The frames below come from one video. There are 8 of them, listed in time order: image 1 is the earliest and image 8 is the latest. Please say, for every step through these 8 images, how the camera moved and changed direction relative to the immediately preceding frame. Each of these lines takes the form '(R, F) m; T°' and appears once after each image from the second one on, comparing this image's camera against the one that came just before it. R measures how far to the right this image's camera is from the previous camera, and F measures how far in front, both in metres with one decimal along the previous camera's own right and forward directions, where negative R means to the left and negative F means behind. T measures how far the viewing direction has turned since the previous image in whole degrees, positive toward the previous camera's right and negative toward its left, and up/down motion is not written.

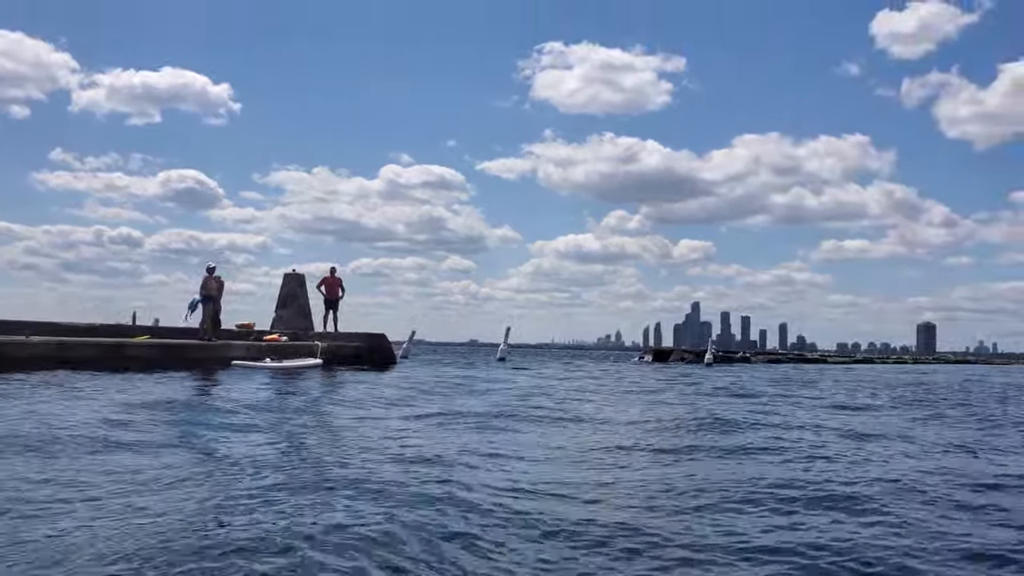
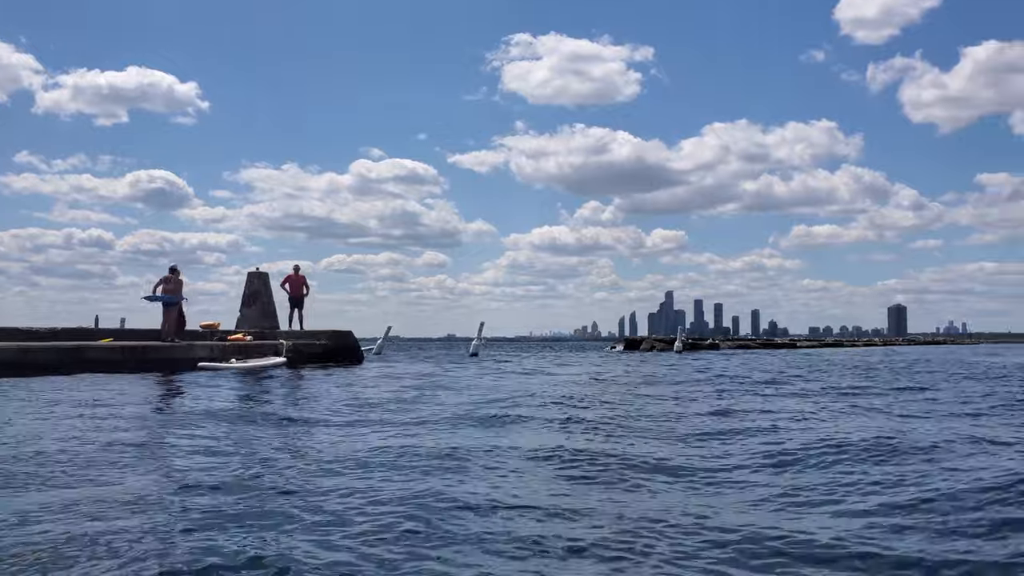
(0.0, +0.1) m; +2°
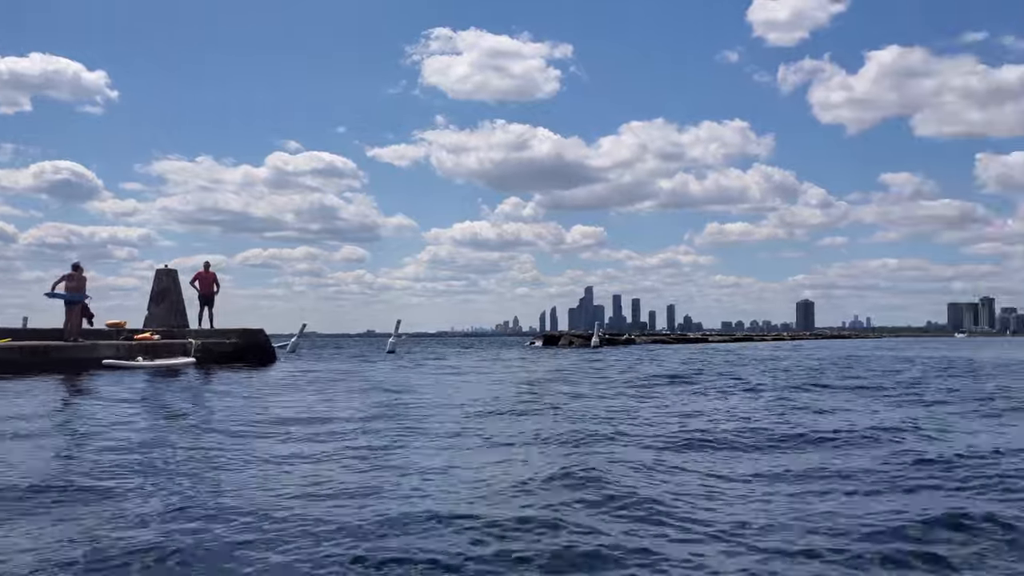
(-0.2, 0.0) m; +6°
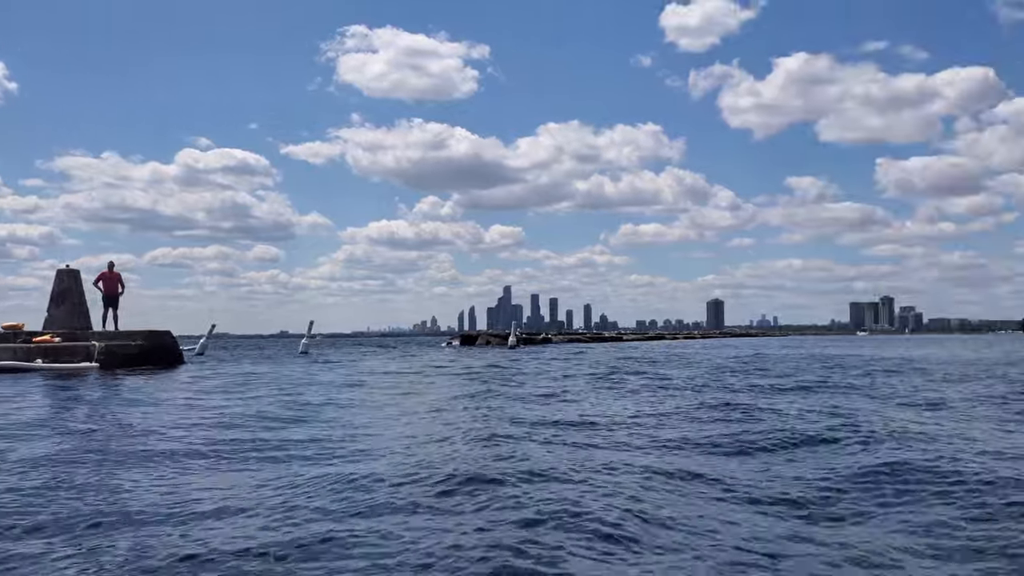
(-0.2, -0.4) m; +6°
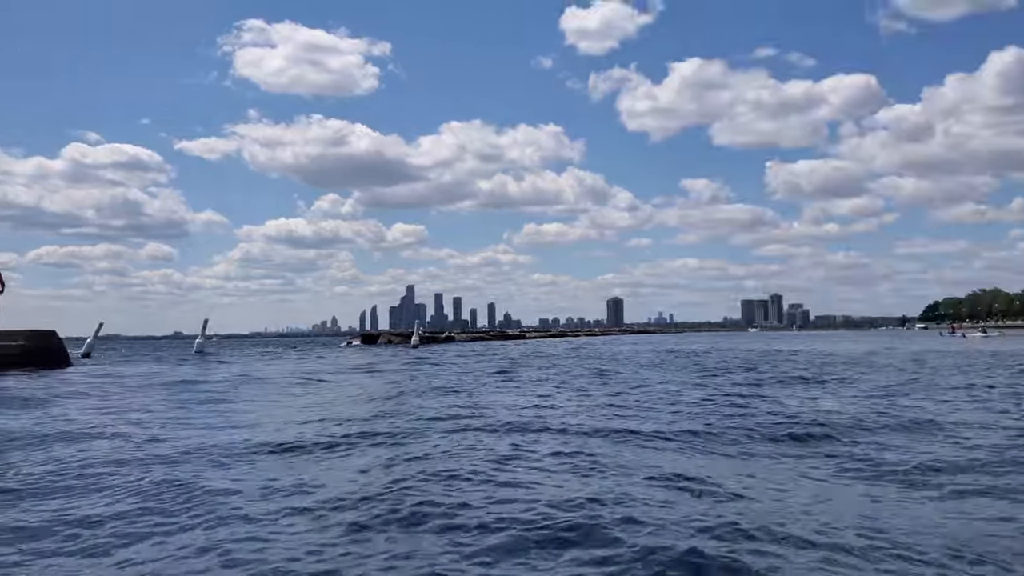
(-0.6, +1.4) m; +7°
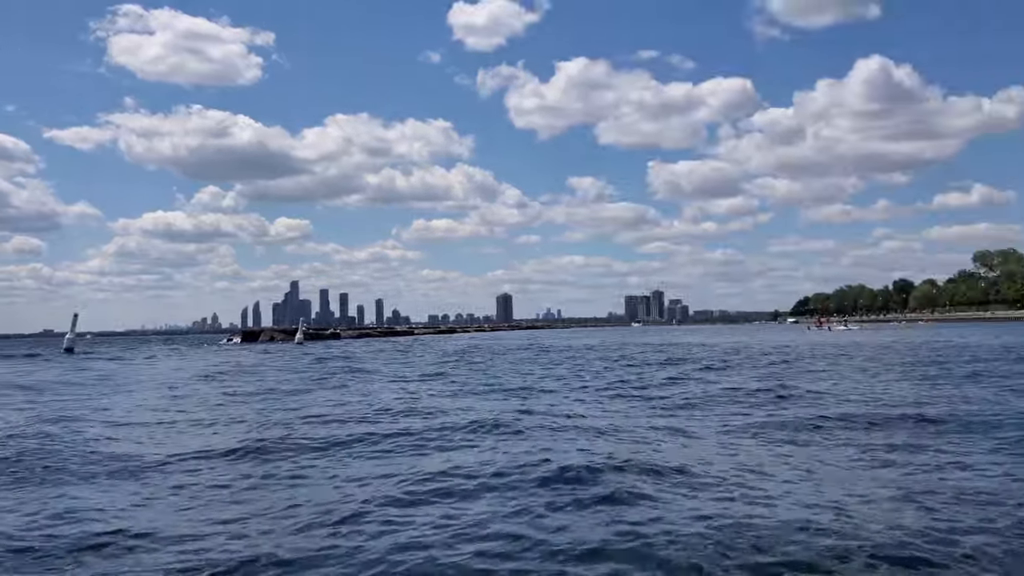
(+0.1, +1.7) m; +8°
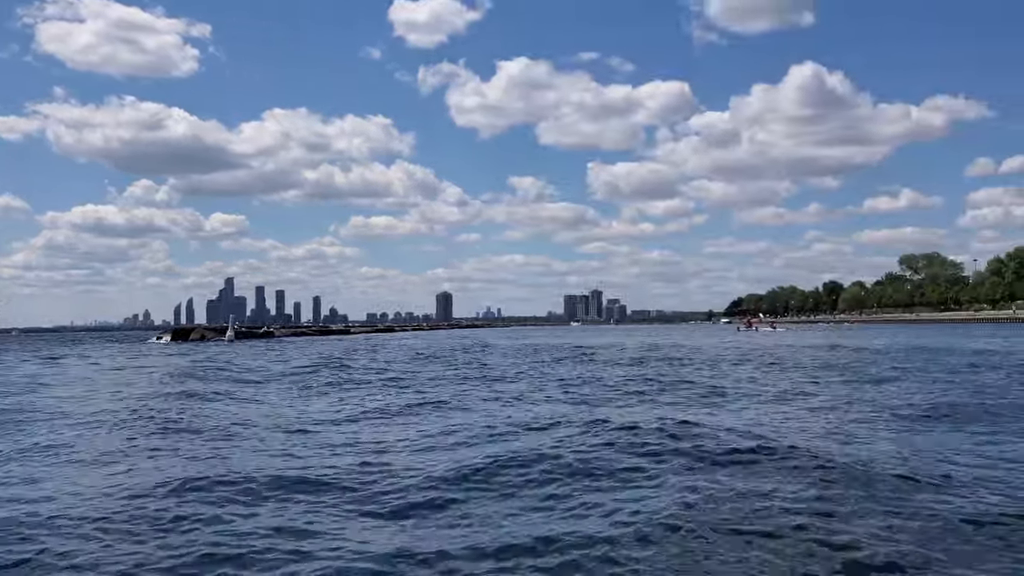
(+0.1, +0.9) m; +4°
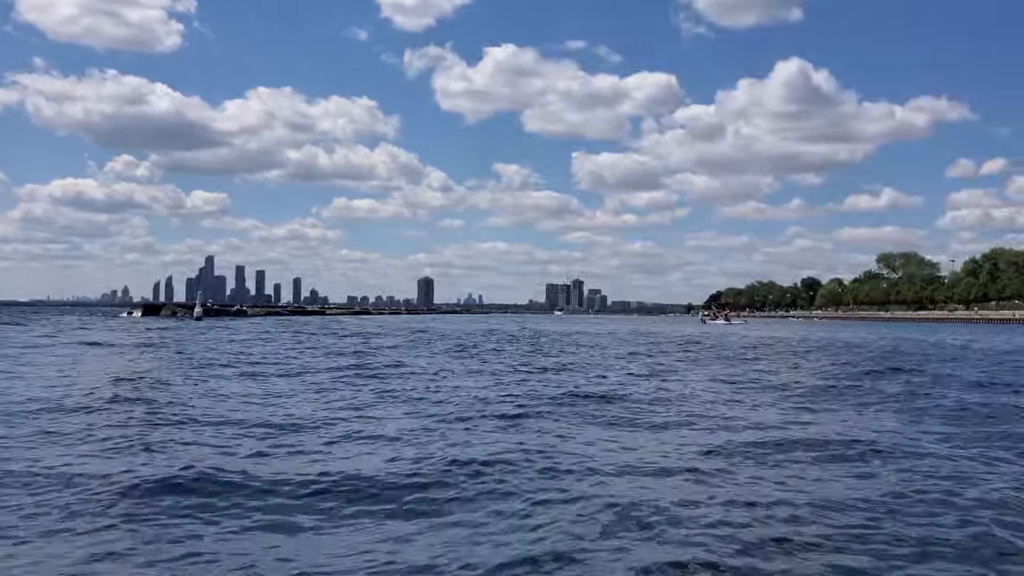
(+0.1, +0.3) m; +1°
